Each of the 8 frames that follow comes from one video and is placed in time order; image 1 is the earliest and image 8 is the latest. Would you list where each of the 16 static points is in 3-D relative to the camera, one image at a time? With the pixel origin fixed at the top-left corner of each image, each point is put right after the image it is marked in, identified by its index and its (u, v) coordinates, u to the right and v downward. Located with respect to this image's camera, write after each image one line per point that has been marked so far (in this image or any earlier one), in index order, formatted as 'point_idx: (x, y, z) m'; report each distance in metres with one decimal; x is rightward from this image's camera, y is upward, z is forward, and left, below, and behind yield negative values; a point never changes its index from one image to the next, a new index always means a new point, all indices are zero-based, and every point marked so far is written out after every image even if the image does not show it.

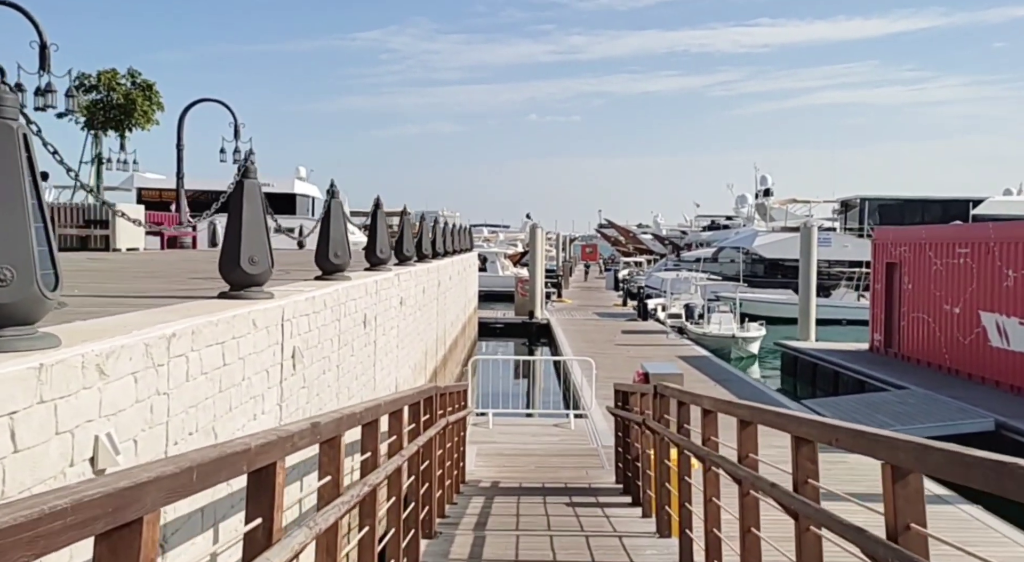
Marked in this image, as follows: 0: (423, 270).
0: (-1.1, +0.1, +10.8) m
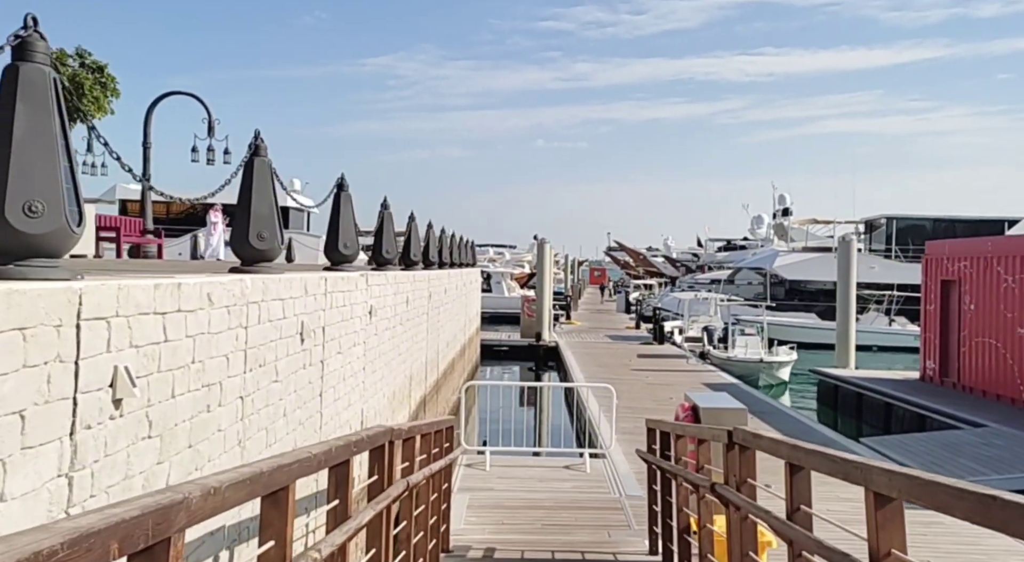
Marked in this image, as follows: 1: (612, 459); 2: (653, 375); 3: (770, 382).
0: (-1.0, 0.0, +9.0) m
1: (+1.0, -1.7, +8.7) m
2: (+2.5, -1.6, +16.1) m
3: (+5.0, -2.0, +18.0) m
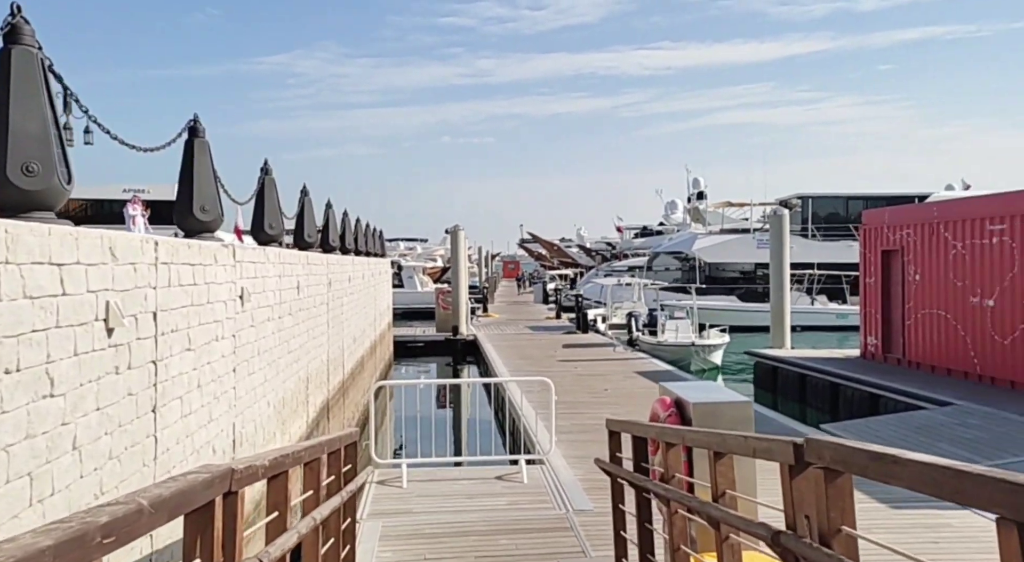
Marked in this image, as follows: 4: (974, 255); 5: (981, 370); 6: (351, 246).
0: (-1.7, +0.2, +7.4) m
1: (+0.3, -1.5, +7.4) m
2: (+1.1, -1.4, +14.8) m
3: (+3.5, -1.6, +17.0) m
4: (+7.3, +0.4, +14.7) m
5: (+7.4, -1.4, +14.6) m
6: (-2.5, +0.5, +14.4) m
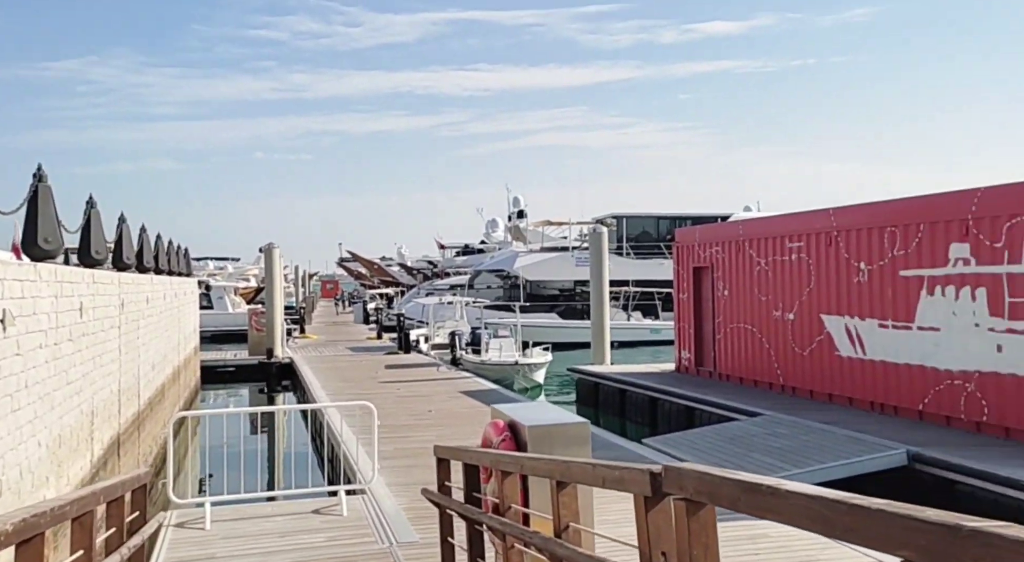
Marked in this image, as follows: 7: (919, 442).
0: (-3.1, 0.0, +6.6) m
1: (-1.0, -1.6, +6.9) m
2: (-1.7, -1.6, +14.4) m
3: (+0.2, -1.9, +17.0) m
4: (+4.4, +0.2, +15.5) m
5: (+4.5, -1.6, +15.3) m
6: (-5.2, +0.2, +13.3) m
7: (+4.5, -1.8, +10.3) m
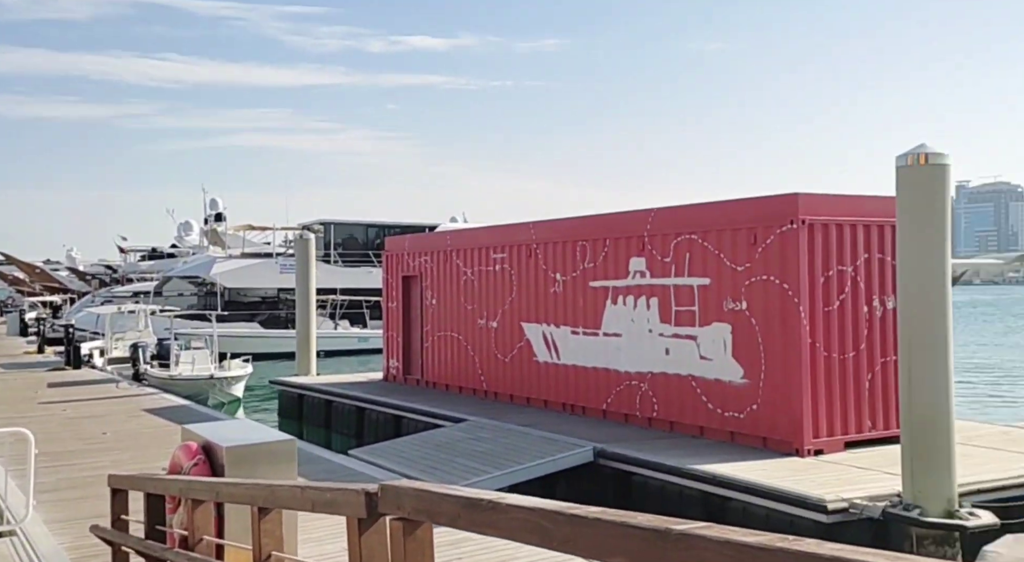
0: (-4.9, 0.0, +5.0) m
1: (-3.0, -1.6, +5.9) m
2: (-6.0, -1.7, +12.8) m
3: (-5.0, -2.1, +15.8) m
4: (-0.5, 0.0, +15.7) m
5: (-0.4, -1.8, +15.6) m
6: (-9.0, +0.2, +10.7) m
7: (+1.2, -1.9, +10.8) m
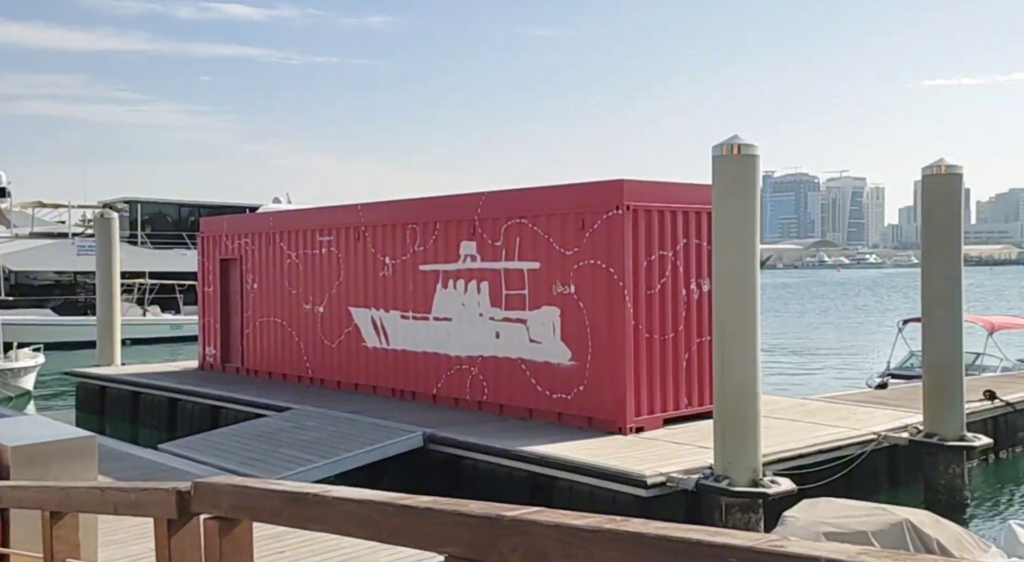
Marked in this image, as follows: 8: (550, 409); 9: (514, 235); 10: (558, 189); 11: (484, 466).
0: (-5.7, +0.1, +3.7) m
1: (-4.1, -1.5, +5.0) m
2: (-8.2, -1.5, +11.2) m
3: (-7.8, -1.8, +14.4) m
4: (-3.4, +0.3, +15.1) m
5: (-3.2, -1.5, +15.0) m
6: (-10.8, +0.3, +8.6) m
7: (-0.8, -1.7, +10.6) m
8: (+0.5, -1.6, +11.5) m
9: (+0.1, +0.6, +11.8) m
10: (+0.6, +1.1, +11.3) m
11: (-0.3, -2.1, +10.4) m
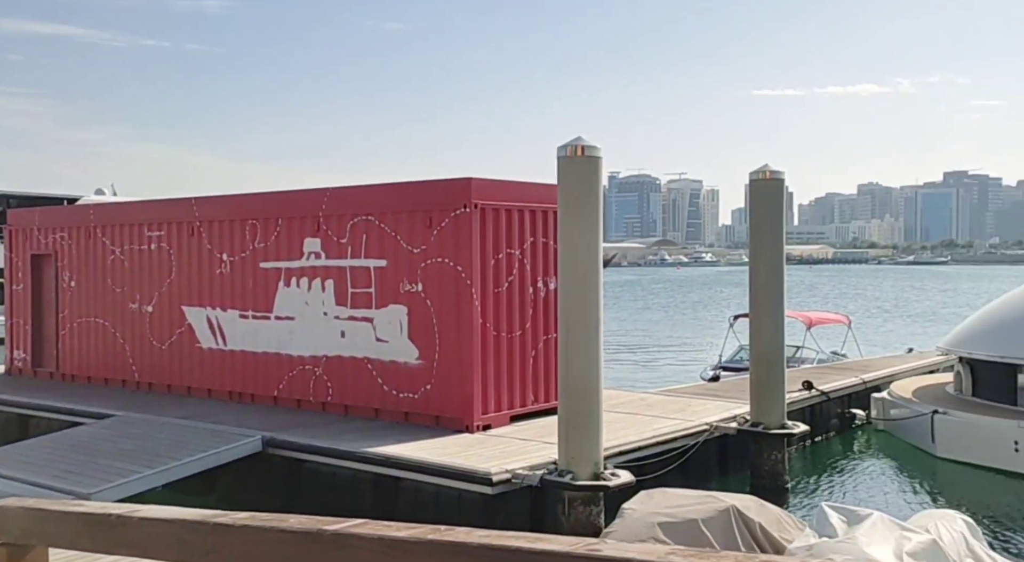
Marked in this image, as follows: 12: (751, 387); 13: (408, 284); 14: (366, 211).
0: (-6.4, +0.1, +2.6) m
1: (-4.9, -1.5, +4.1) m
2: (-10.0, -1.5, +9.6) m
3: (-10.1, -1.8, +12.8) m
4: (-5.9, +0.3, +14.2) m
5: (-5.7, -1.4, +14.1) m
6: (-12.1, +0.3, +6.6) m
7: (-2.6, -1.7, +10.2) m
8: (-1.5, -1.6, +11.3) m
9: (-2.0, +0.6, +11.5) m
10: (-1.3, +1.1, +11.1) m
11: (-2.1, -2.1, +10.1) m
12: (+3.1, -1.4, +11.9) m
13: (-1.3, -0.1, +11.2) m
14: (-1.9, +0.9, +11.5) m
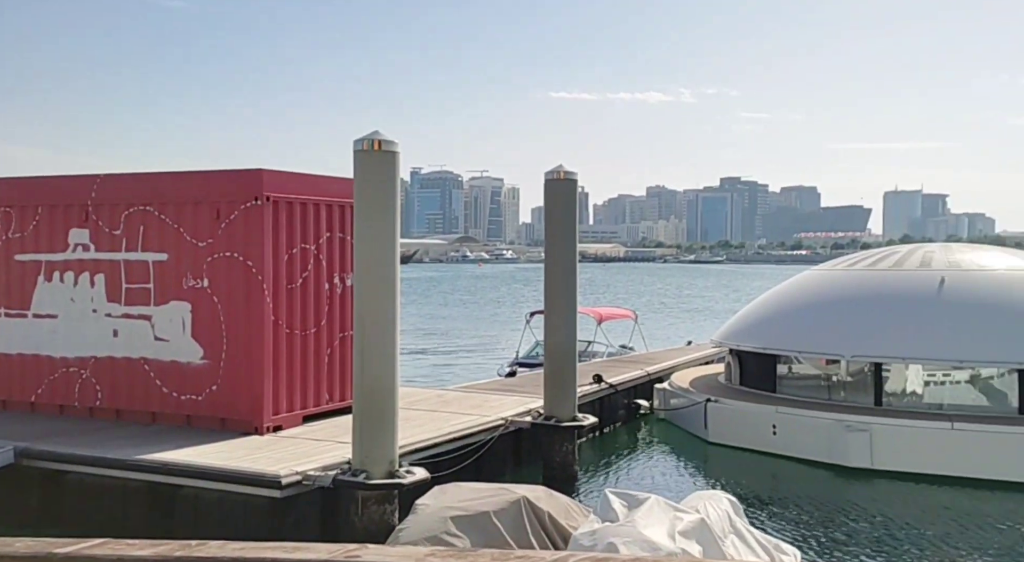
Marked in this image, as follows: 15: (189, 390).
0: (-6.9, +0.2, +0.9) m
1: (-5.8, -1.4, +2.7) m
2: (-12.0, -1.4, +7.0) m
3: (-12.8, -1.7, +10.1) m
4: (-8.9, +0.4, +12.3) m
5: (-8.8, -1.3, +12.3) m
6: (-13.4, +0.4, +3.5) m
7: (-4.9, -1.6, +9.1) m
8: (-4.0, -1.5, +10.5) m
9: (-4.5, +0.7, +10.6) m
10: (-3.8, +1.2, +10.3) m
11: (-4.3, -2.0, +9.1) m
12: (+0.3, -1.3, +12.0) m
13: (-3.8, 0.0, +10.4) m
14: (-4.4, +1.0, +10.5) m
15: (-3.8, -1.3, +10.4) m
